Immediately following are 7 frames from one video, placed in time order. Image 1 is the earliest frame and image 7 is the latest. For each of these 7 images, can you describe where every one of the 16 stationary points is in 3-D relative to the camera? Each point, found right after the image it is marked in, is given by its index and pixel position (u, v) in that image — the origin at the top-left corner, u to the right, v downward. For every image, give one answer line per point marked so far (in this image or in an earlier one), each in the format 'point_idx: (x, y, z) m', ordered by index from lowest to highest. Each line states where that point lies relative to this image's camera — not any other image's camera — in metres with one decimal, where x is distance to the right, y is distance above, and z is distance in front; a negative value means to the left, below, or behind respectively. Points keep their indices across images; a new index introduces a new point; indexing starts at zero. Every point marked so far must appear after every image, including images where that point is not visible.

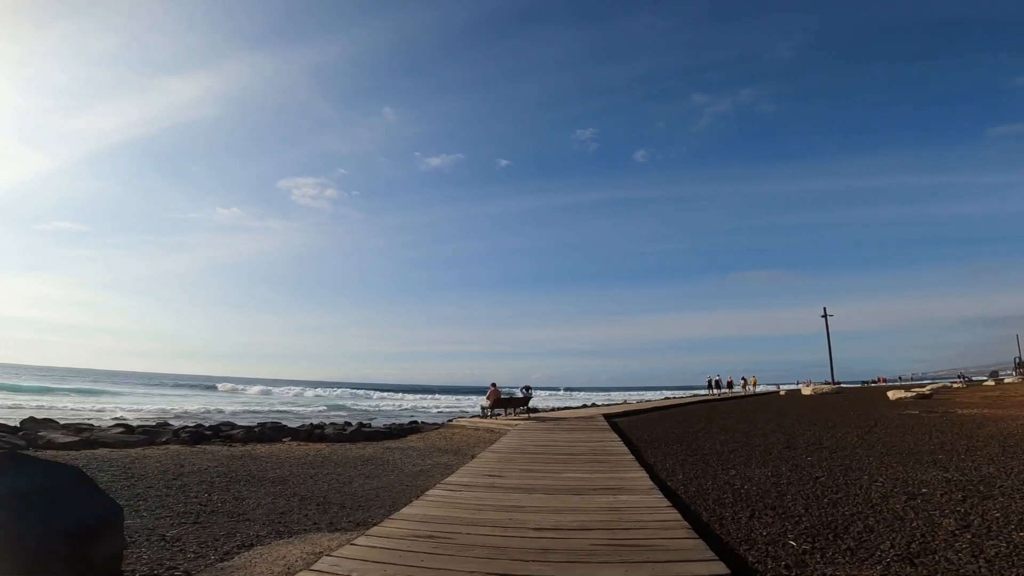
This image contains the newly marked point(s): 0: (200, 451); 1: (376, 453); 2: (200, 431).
0: (-5.3, -2.8, +9.6) m
1: (-2.6, -3.1, +10.5) m
2: (-6.9, -3.1, +12.3) m
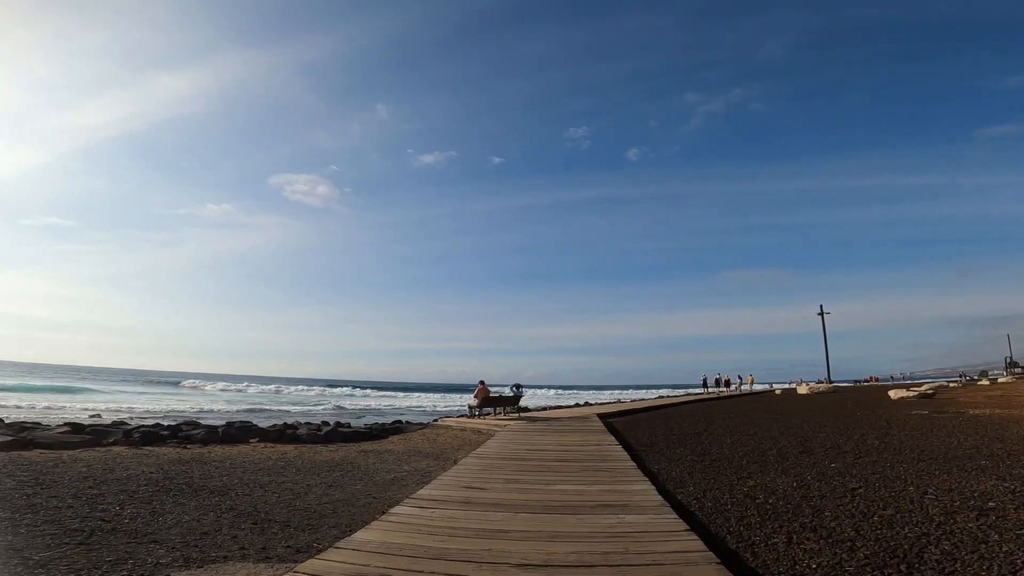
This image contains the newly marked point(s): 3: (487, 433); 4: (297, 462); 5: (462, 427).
0: (-5.5, -2.5, +8.5) m
1: (-2.8, -2.8, +9.5) m
2: (-7.1, -2.9, +11.2) m
3: (-0.6, -3.7, +14.1) m
4: (-3.3, -2.7, +8.6) m
5: (-1.3, -3.8, +15.0) m
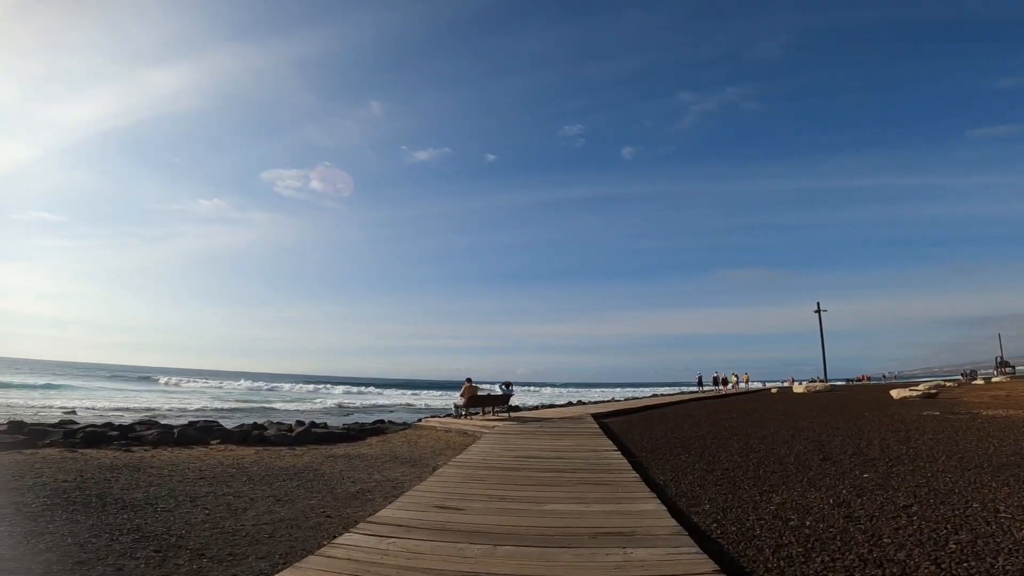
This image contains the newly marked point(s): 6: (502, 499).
0: (-5.7, -2.3, +7.4) m
1: (-3.0, -2.6, +8.4) m
2: (-7.3, -2.6, +10.1) m
3: (-0.9, -3.4, +13.1) m
4: (-3.5, -2.4, +7.5) m
5: (-1.6, -3.5, +14.0) m
6: (-0.1, -2.1, +5.5) m
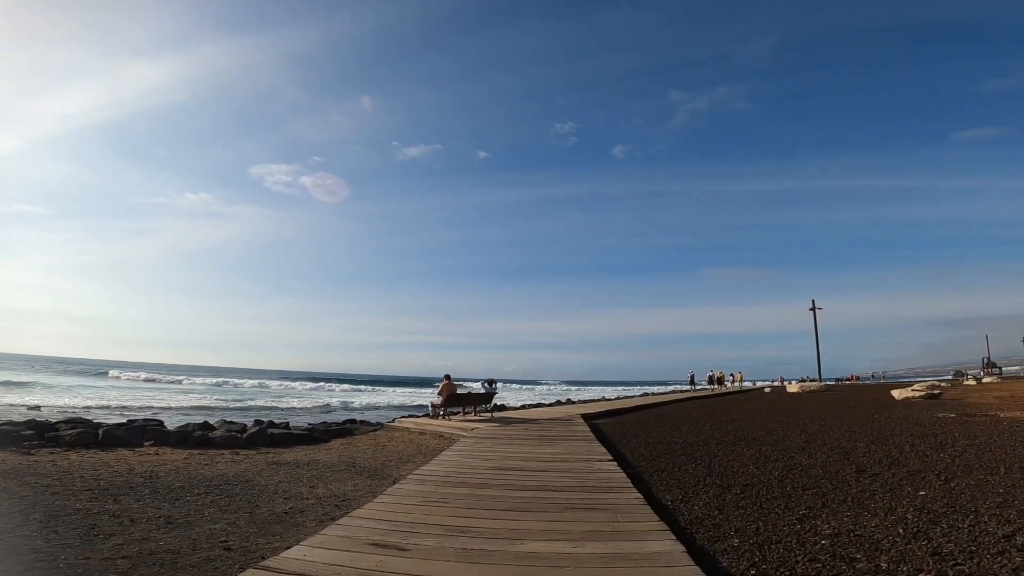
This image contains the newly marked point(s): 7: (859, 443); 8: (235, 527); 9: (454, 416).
0: (-6.0, -2.0, +6.0) m
1: (-3.3, -2.3, +7.1) m
2: (-7.7, -2.3, +8.6) m
3: (-1.3, -3.2, +11.7) m
4: (-3.8, -2.2, +6.2) m
5: (-2.0, -3.2, +12.7) m
6: (-0.3, -1.8, +4.2) m
7: (+5.7, -2.5, +9.2) m
8: (-2.2, -2.0, +4.6) m
9: (-1.5, -3.3, +14.5) m
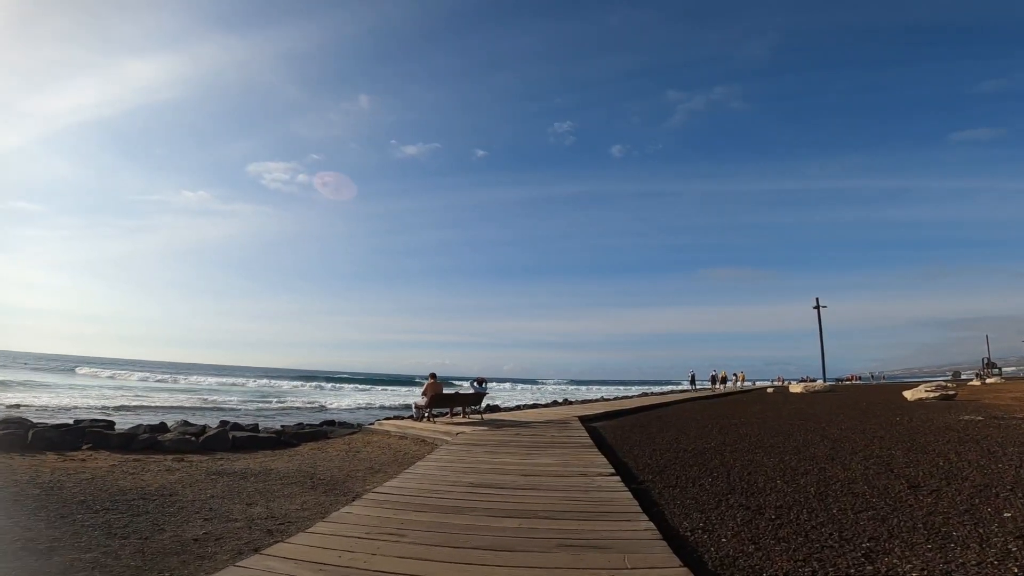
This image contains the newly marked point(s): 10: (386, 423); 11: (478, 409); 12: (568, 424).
0: (-6.2, -1.7, +4.8) m
1: (-3.5, -2.1, +5.9) m
2: (-7.8, -2.0, +7.5) m
3: (-1.5, -2.9, +10.6) m
4: (-4.0, -1.9, +5.0) m
5: (-2.2, -3.0, +11.5) m
6: (-0.5, -1.6, +3.0) m
7: (+5.5, -2.4, +8.0) m
8: (-2.4, -1.8, +3.4) m
9: (-1.7, -3.1, +13.3) m
10: (-2.8, -3.0, +12.5) m
11: (-0.8, -3.0, +14.0) m
12: (+1.1, -2.8, +11.6) m
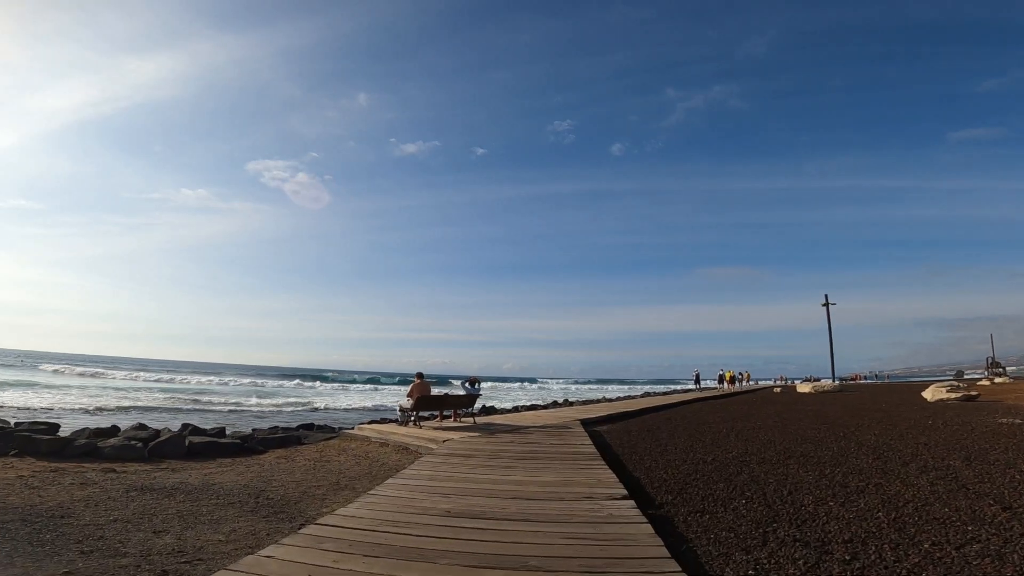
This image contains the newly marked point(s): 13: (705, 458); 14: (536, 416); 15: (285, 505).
0: (-6.3, -1.6, +3.6) m
1: (-3.6, -1.9, +4.7) m
2: (-7.9, -1.8, +6.2) m
3: (-1.6, -2.7, +9.4) m
4: (-4.1, -1.7, +3.8) m
5: (-2.3, -2.8, +10.3) m
6: (-0.6, -1.4, +1.8) m
7: (+5.4, -2.2, +6.8) m
8: (-2.5, -1.6, +2.2) m
9: (-1.8, -2.9, +12.1) m
10: (-2.9, -2.8, +11.3) m
11: (-0.9, -2.8, +12.7) m
12: (+1.1, -2.6, +10.4) m
13: (+2.9, -2.5, +8.4) m
14: (+0.6, -3.1, +13.6) m
15: (-2.2, -2.2, +5.5) m
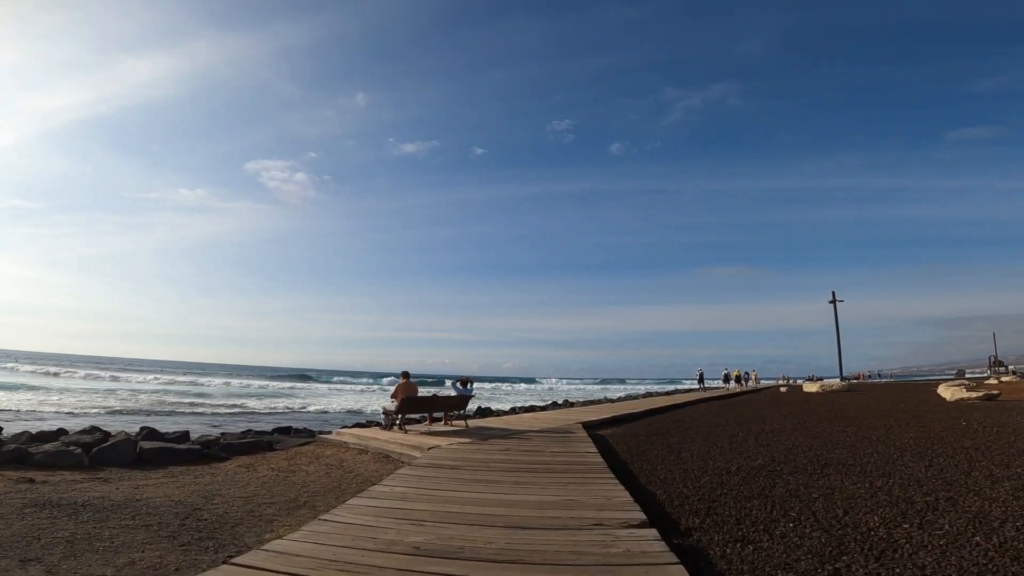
0: (-6.4, -1.4, +2.5) m
1: (-3.7, -1.7, +3.6) m
2: (-8.0, -1.6, +5.1) m
3: (-1.7, -2.6, +8.3) m
4: (-4.1, -1.6, +2.7) m
5: (-2.4, -2.6, +9.2) m
6: (-0.7, -1.2, +0.7) m
7: (+5.3, -2.0, +5.7) m
8: (-2.5, -1.4, +1.1) m
9: (-1.9, -2.7, +11.0) m
10: (-3.0, -2.6, +10.2) m
11: (-1.0, -2.6, +11.7) m
12: (+1.0, -2.4, +9.3) m
13: (+2.8, -2.4, +7.4) m
14: (+0.5, -2.9, +12.5) m
15: (-2.2, -2.0, +4.4) m
